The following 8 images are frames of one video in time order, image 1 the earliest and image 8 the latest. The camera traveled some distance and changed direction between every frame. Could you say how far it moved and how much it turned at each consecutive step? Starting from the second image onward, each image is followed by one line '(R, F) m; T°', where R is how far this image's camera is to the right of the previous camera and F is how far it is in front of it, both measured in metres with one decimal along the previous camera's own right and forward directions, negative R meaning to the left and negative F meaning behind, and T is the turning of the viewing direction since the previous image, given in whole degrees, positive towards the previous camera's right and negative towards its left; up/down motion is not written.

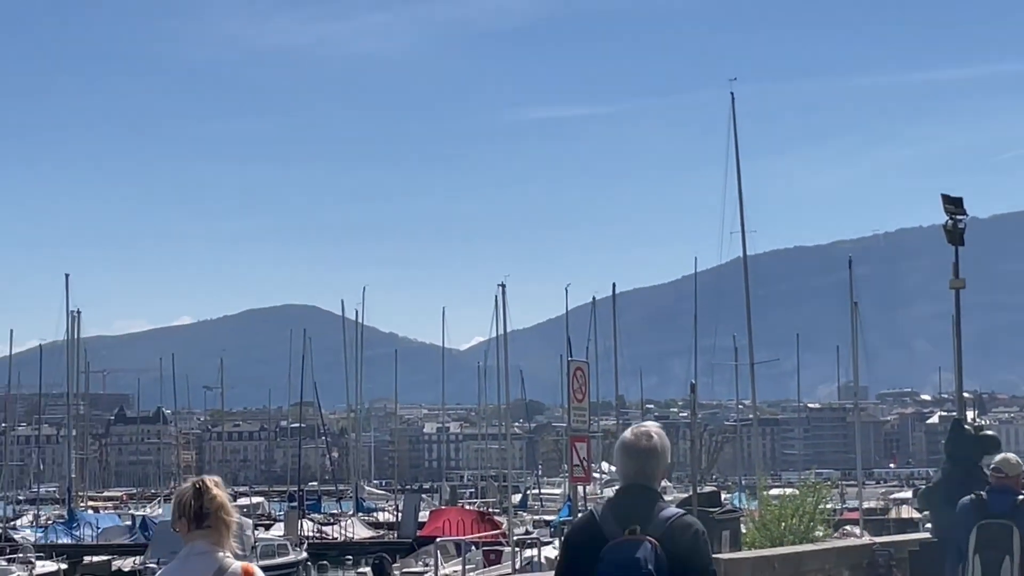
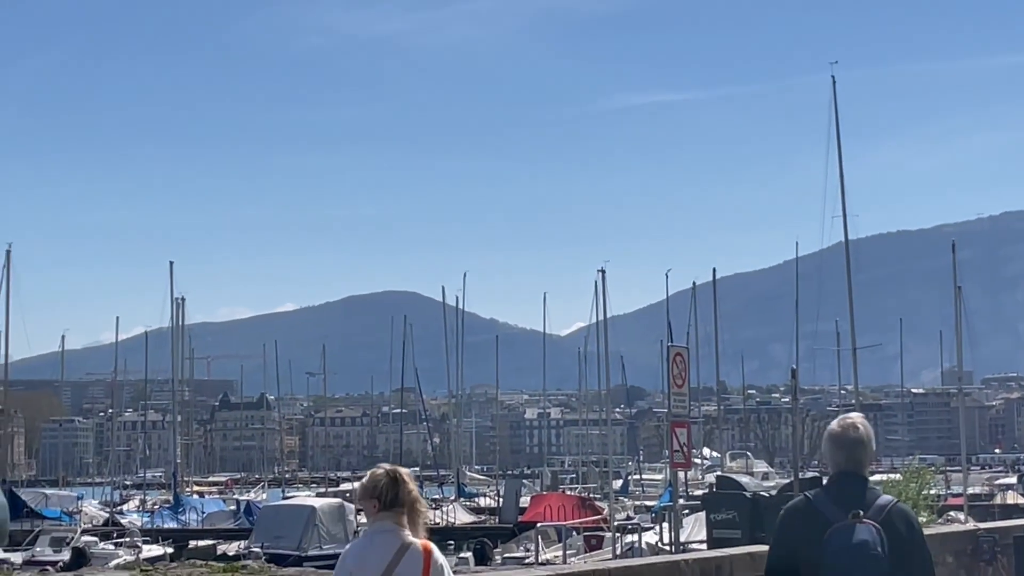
(-0.6, -10.1) m; -4°
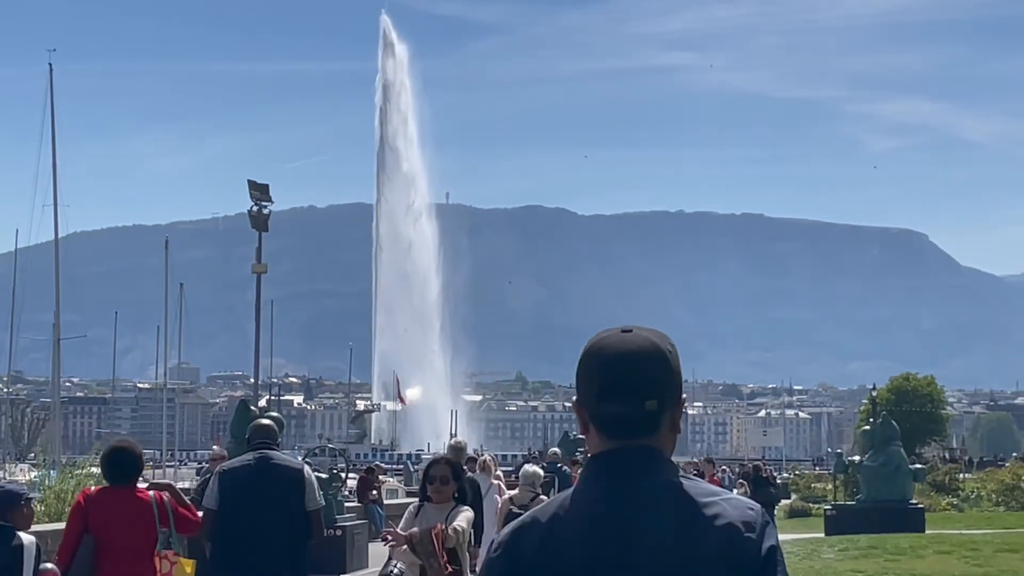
(+4.3, +8.0) m; +1°
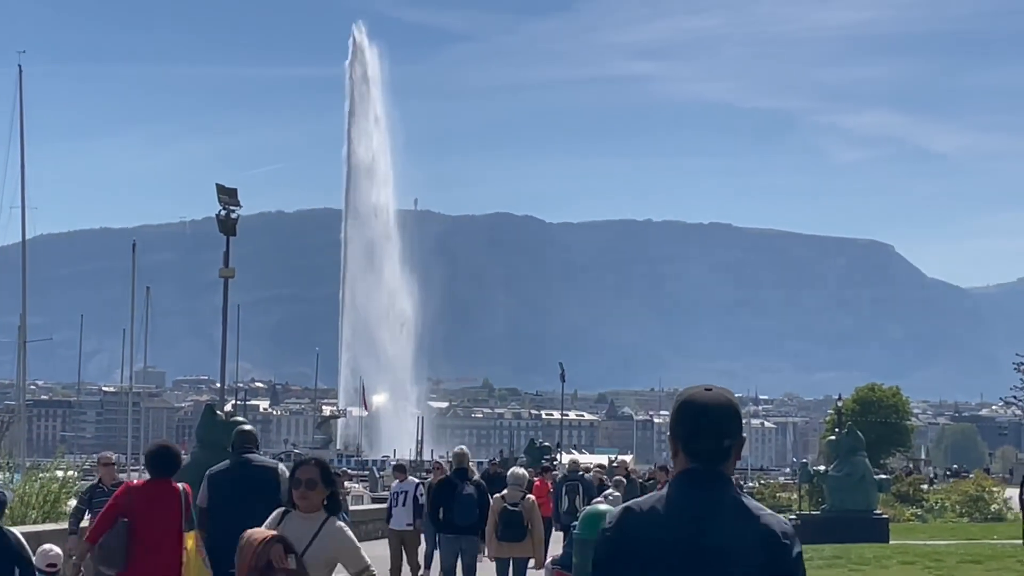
(+0.1, +0.5) m; +1°
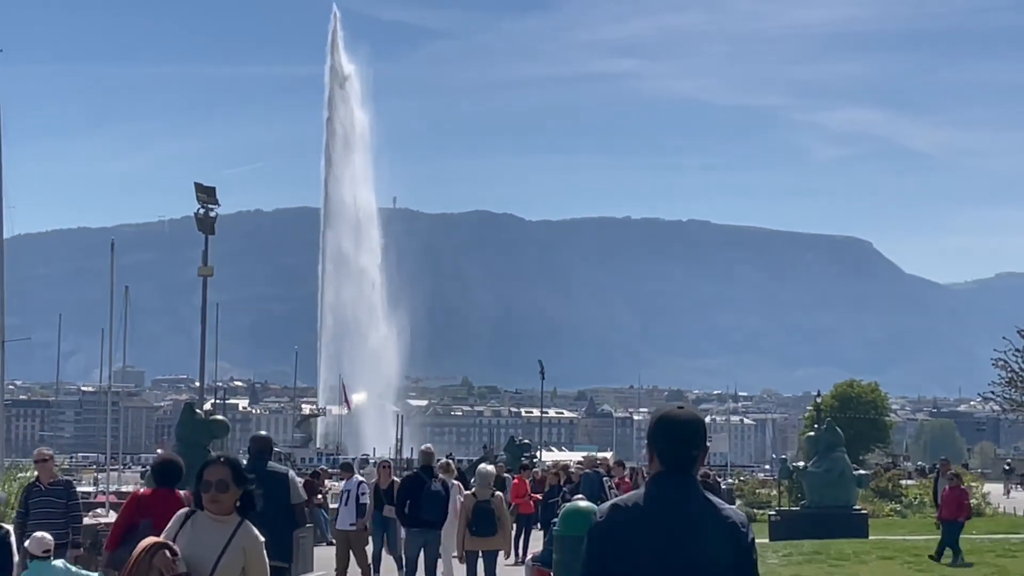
(0.0, -0.2) m; +1°
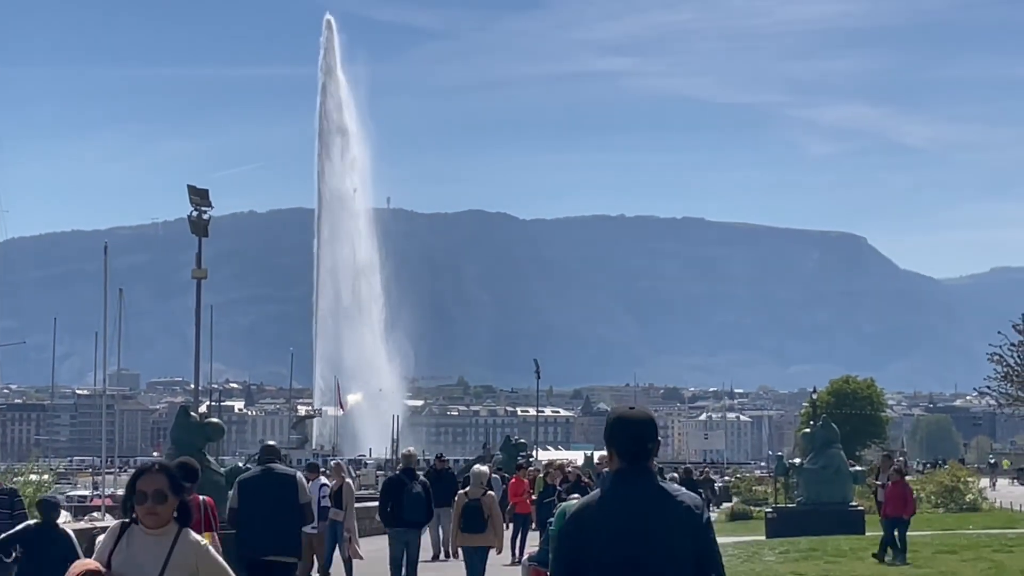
(+0.1, +0.5) m; 0°
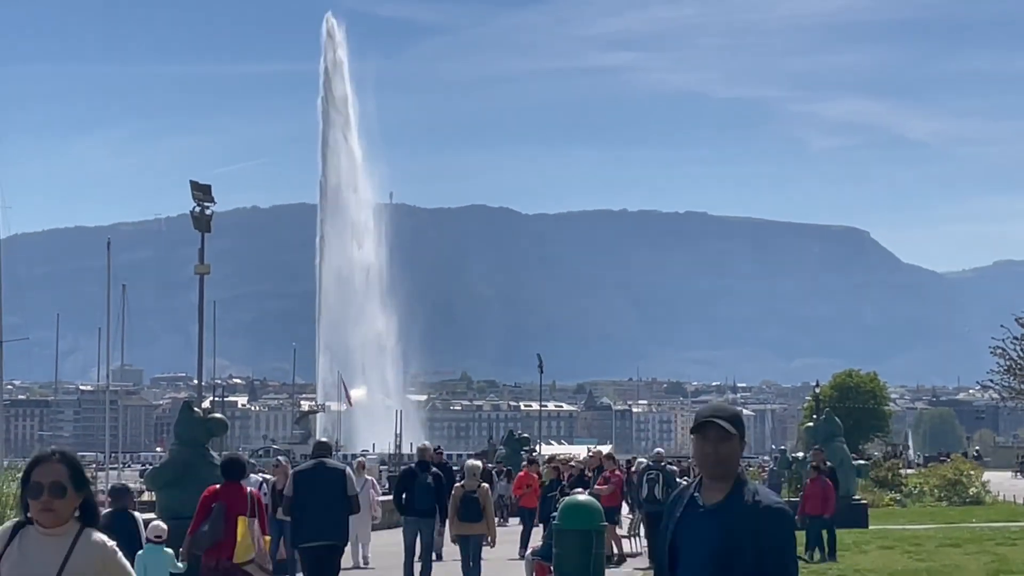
(0.0, -0.1) m; 0°
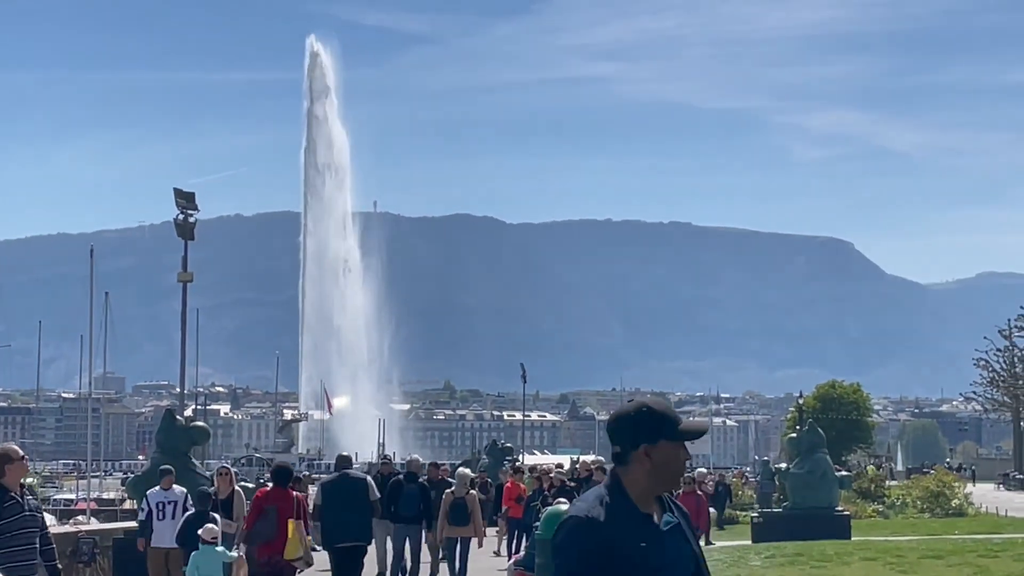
(0.0, +0.3) m; +1°
